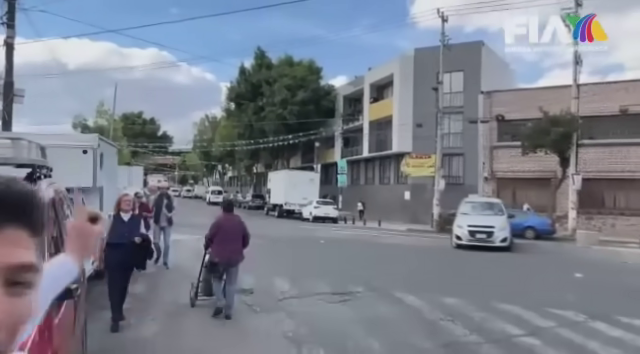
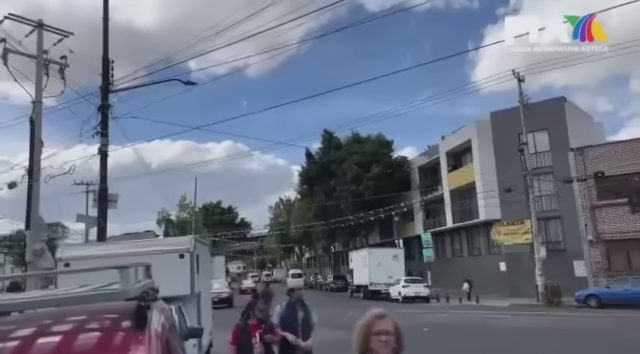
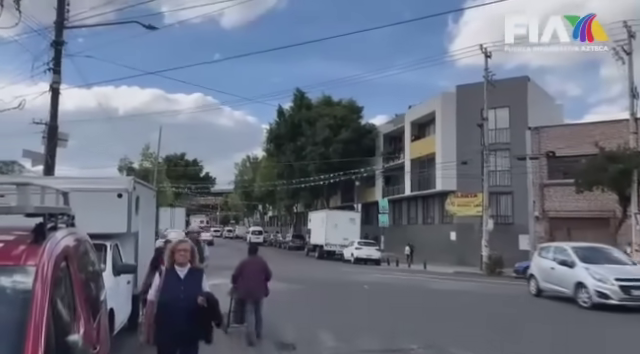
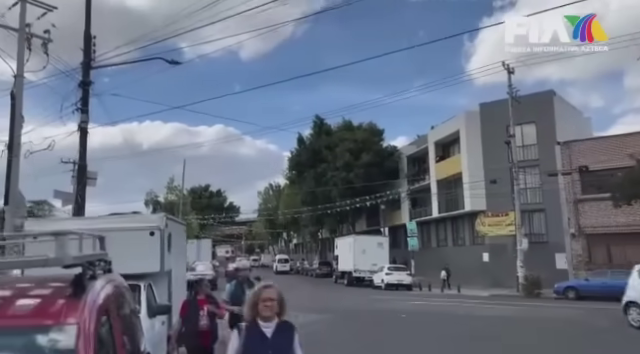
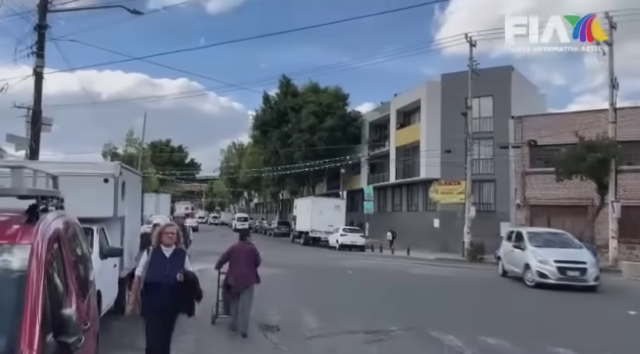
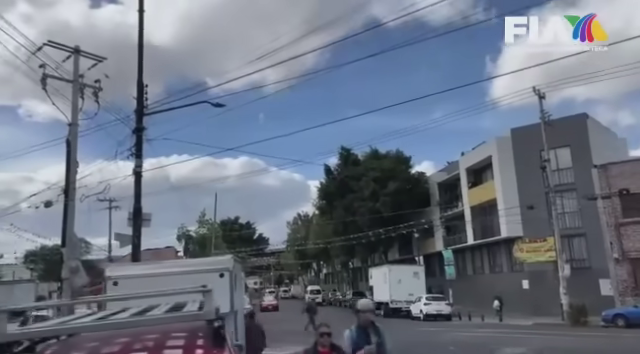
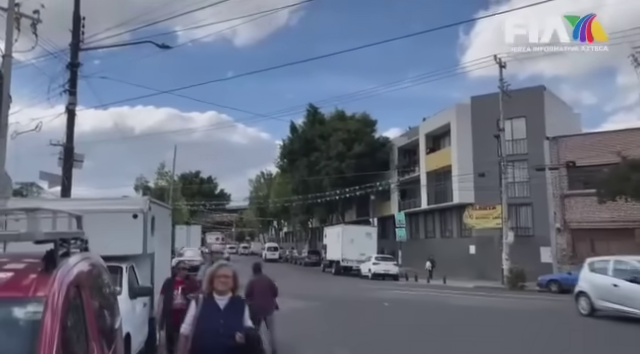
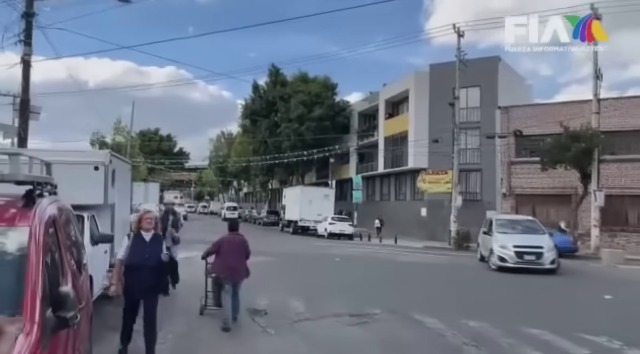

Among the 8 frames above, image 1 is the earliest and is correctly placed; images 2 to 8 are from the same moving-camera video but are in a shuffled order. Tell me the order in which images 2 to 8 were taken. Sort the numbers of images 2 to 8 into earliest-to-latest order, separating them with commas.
8, 5, 3, 7, 4, 2, 6
